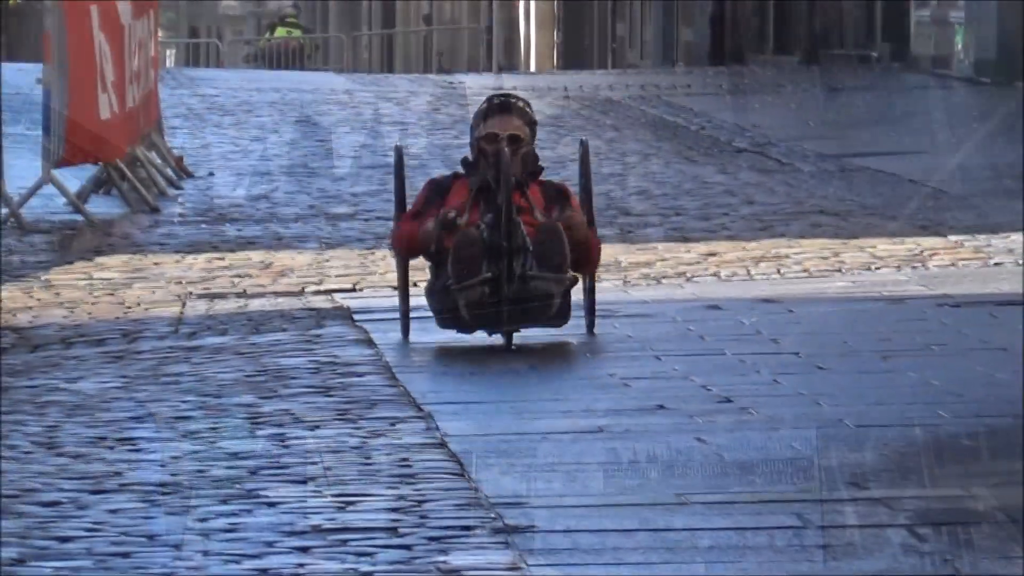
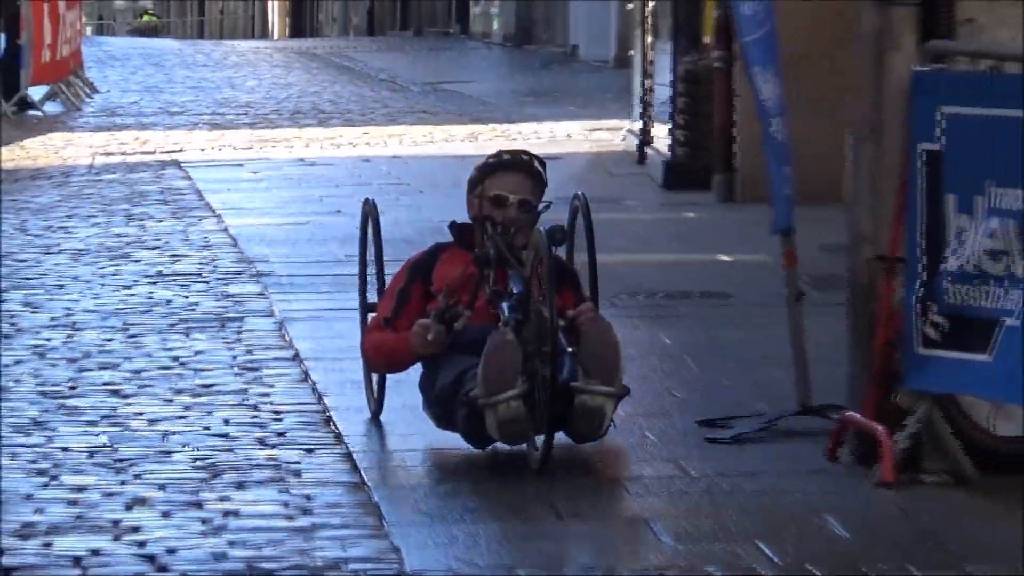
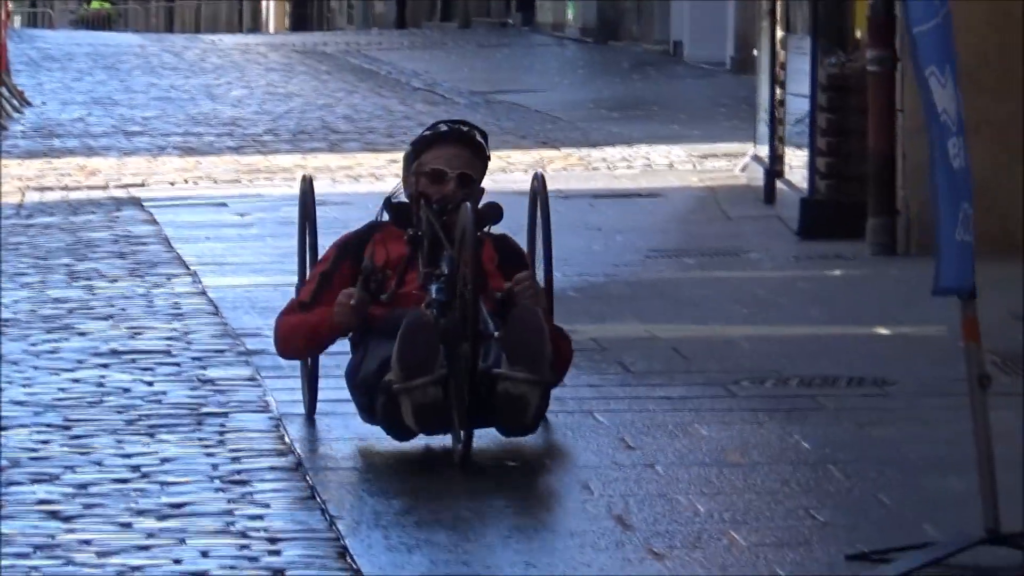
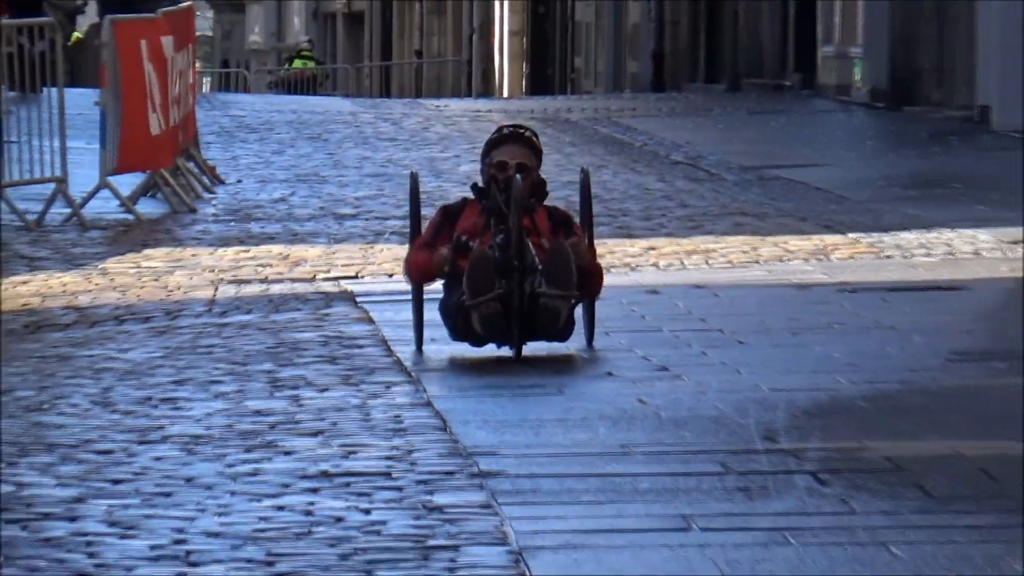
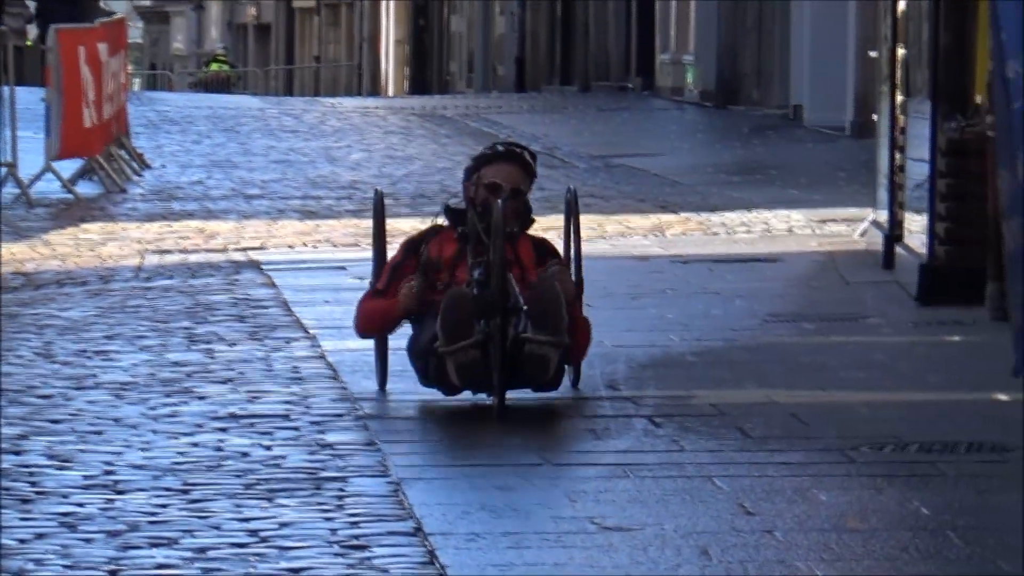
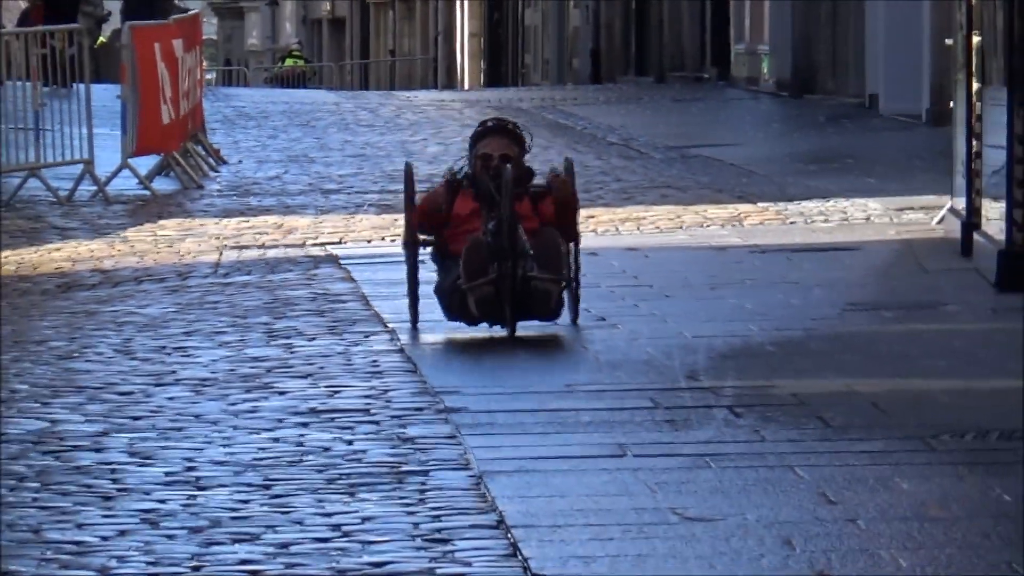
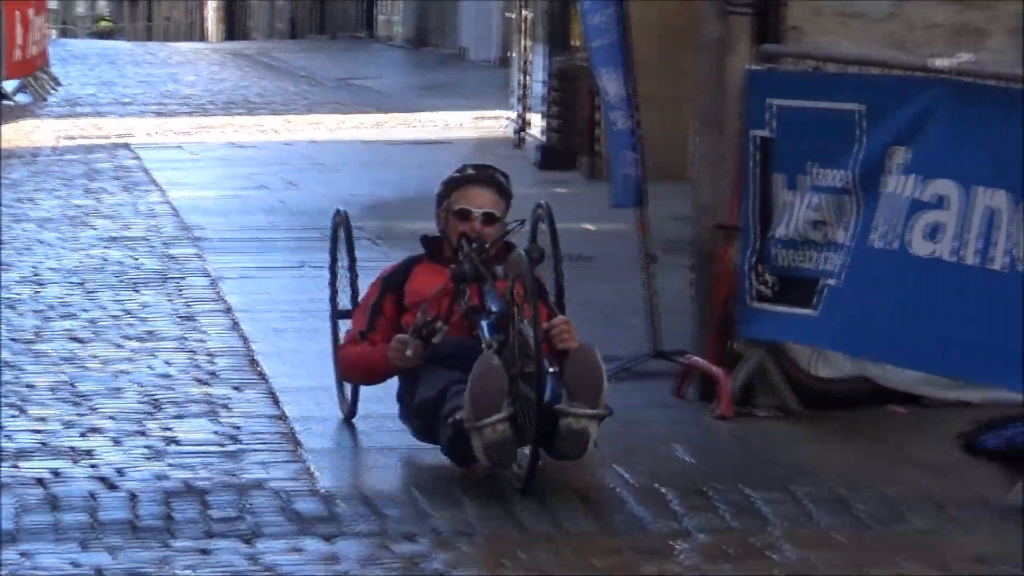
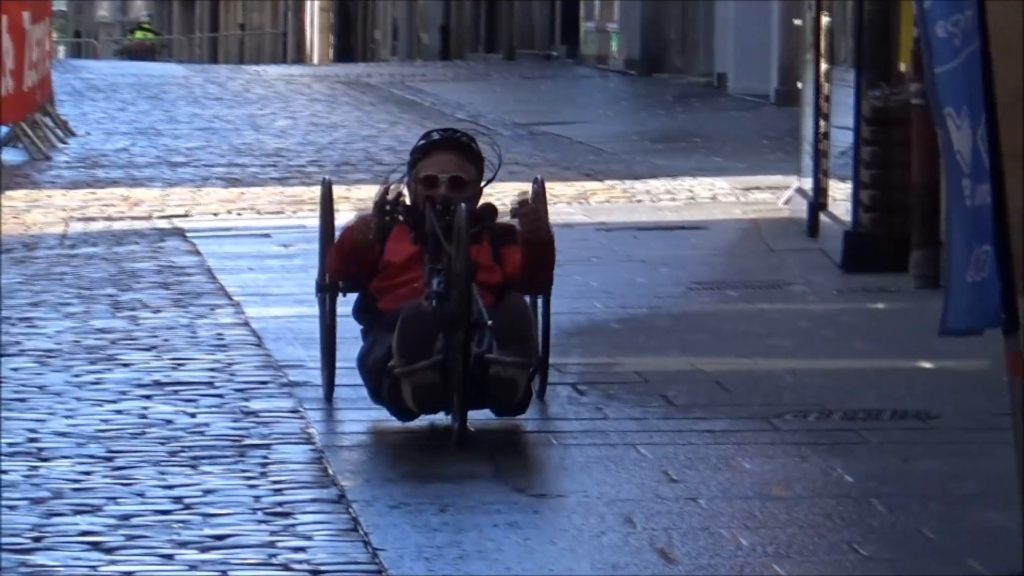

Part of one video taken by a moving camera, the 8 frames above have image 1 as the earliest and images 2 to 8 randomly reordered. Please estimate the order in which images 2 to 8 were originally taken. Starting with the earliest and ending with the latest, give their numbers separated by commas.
4, 6, 5, 8, 3, 2, 7
